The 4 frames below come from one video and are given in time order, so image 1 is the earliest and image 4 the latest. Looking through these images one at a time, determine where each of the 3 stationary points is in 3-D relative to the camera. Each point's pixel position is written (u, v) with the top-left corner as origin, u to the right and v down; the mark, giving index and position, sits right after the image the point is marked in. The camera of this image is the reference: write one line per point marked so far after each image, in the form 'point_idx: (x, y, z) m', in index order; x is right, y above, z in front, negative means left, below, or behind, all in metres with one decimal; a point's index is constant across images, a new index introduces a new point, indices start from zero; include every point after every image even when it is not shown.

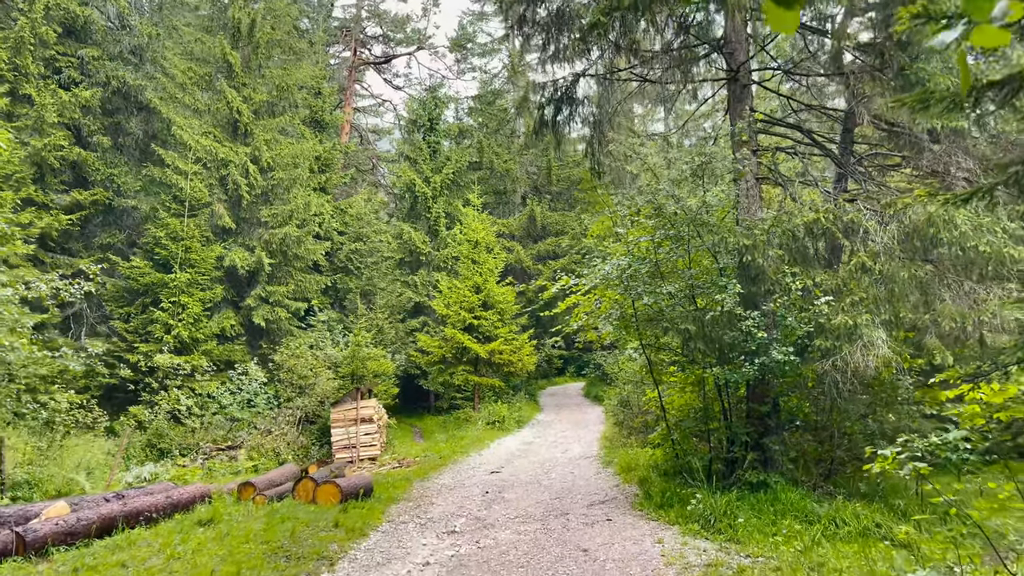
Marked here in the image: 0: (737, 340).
0: (+1.8, -0.4, +6.2) m
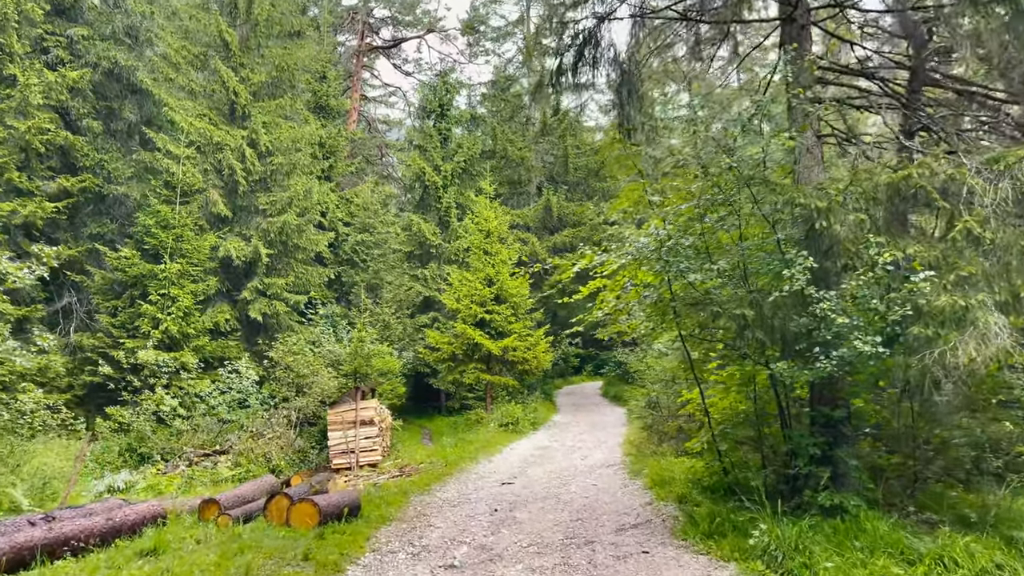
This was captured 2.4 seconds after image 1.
0: (+1.8, -0.2, +5.0) m
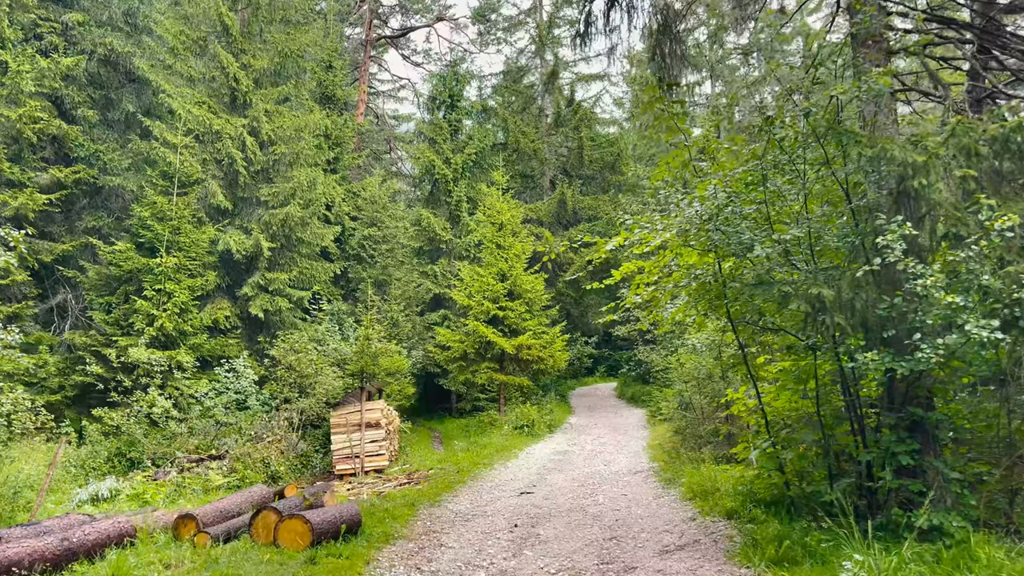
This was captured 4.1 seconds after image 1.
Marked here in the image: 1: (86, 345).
0: (+2.0, -0.1, +4.1) m
1: (-7.2, -1.0, +13.5) m
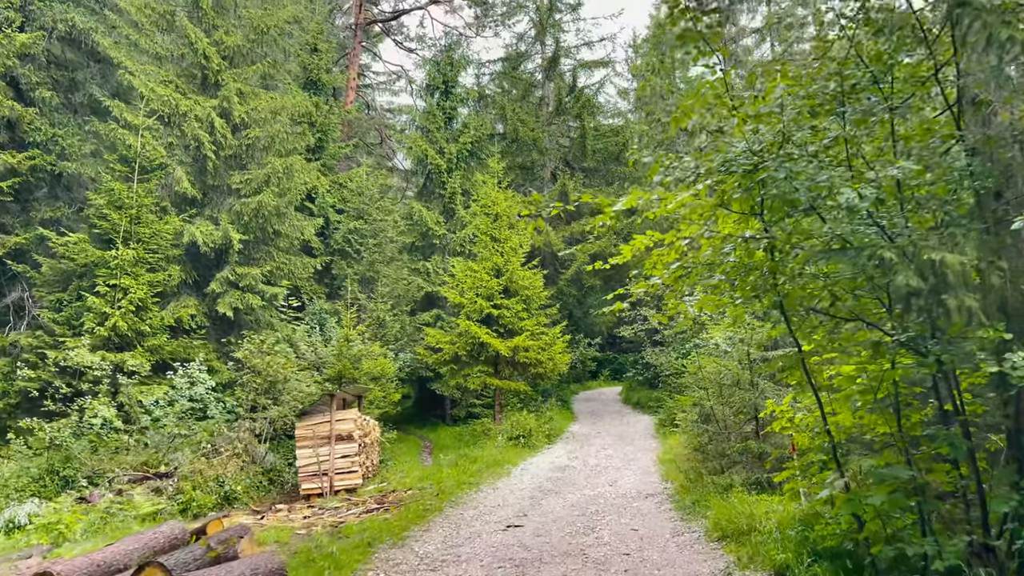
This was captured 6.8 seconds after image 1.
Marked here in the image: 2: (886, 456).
0: (+1.8, 0.0, +2.7) m
1: (-7.3, -0.9, +12.1) m
2: (+1.7, -0.8, +3.5) m
